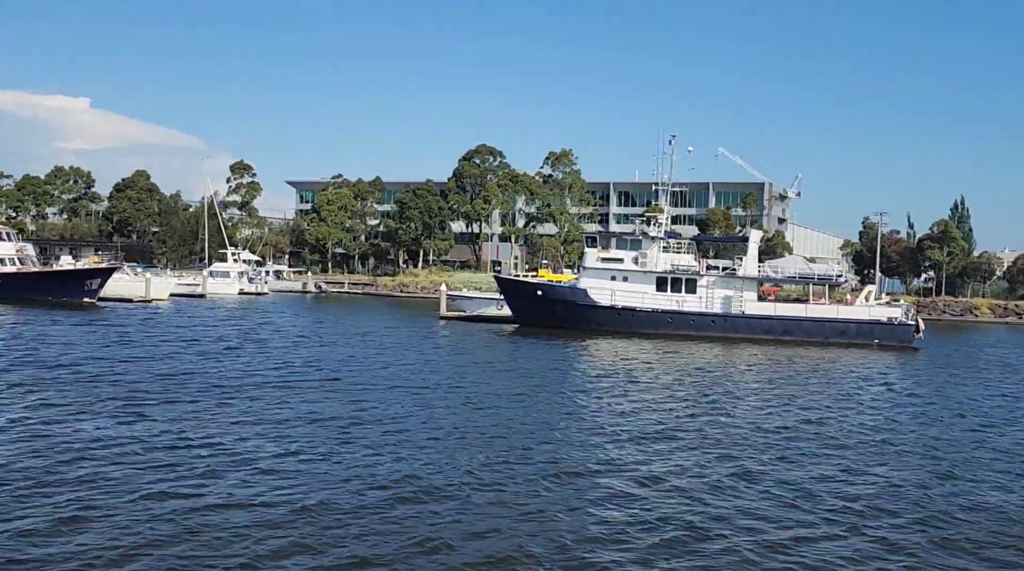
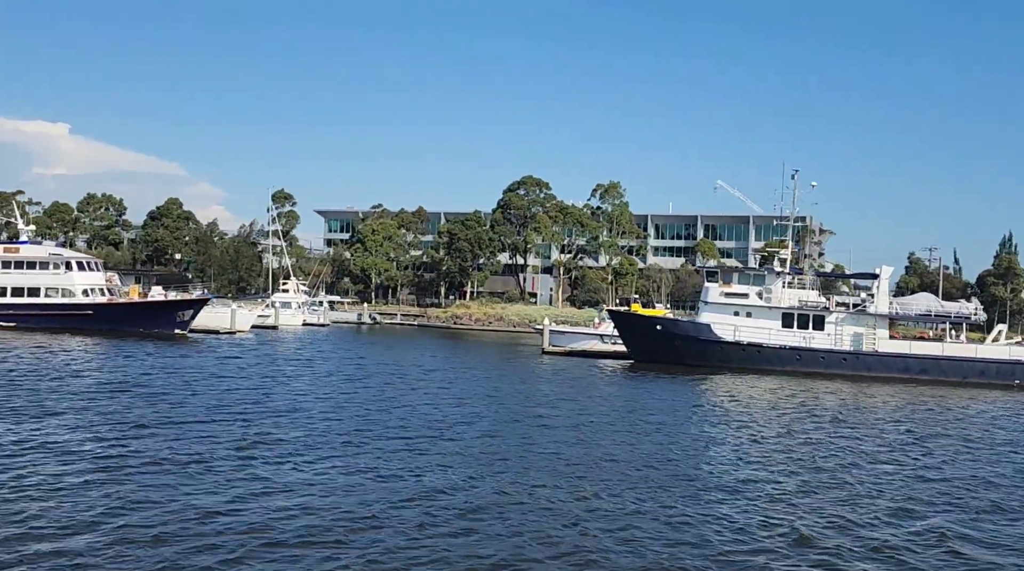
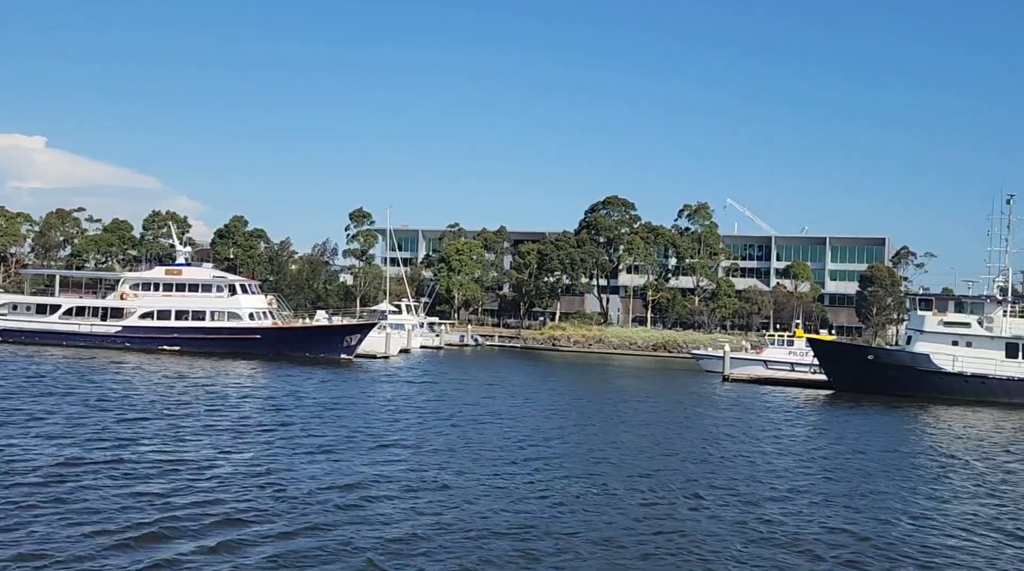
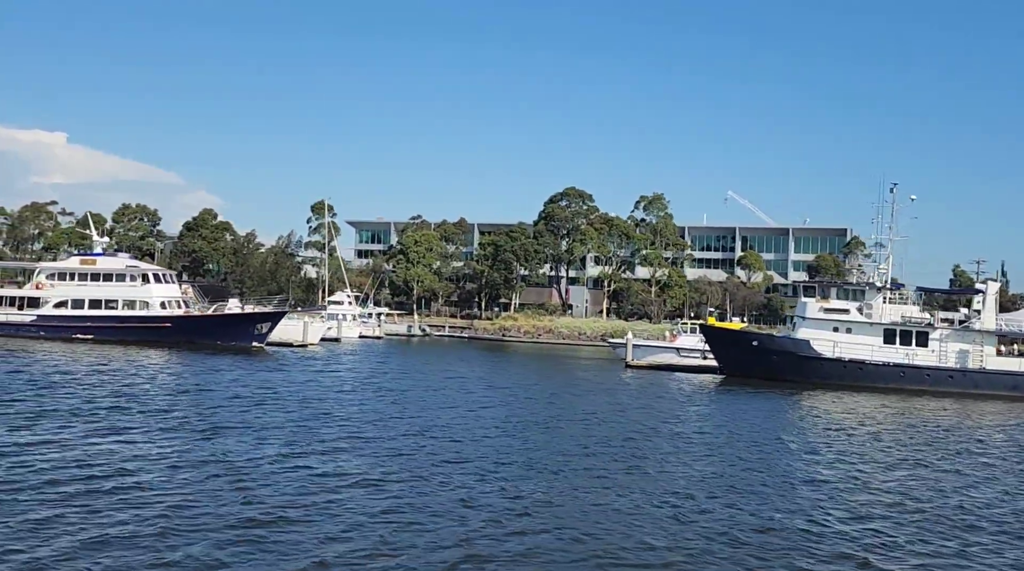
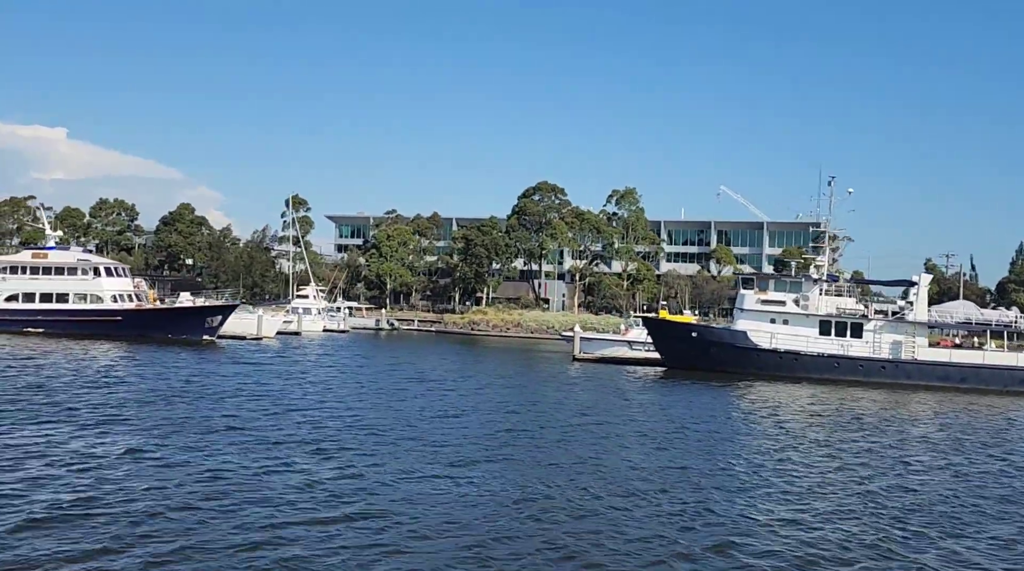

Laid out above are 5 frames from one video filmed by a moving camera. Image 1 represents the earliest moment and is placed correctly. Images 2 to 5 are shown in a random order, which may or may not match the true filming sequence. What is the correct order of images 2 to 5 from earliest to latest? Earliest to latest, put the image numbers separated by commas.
2, 5, 4, 3
